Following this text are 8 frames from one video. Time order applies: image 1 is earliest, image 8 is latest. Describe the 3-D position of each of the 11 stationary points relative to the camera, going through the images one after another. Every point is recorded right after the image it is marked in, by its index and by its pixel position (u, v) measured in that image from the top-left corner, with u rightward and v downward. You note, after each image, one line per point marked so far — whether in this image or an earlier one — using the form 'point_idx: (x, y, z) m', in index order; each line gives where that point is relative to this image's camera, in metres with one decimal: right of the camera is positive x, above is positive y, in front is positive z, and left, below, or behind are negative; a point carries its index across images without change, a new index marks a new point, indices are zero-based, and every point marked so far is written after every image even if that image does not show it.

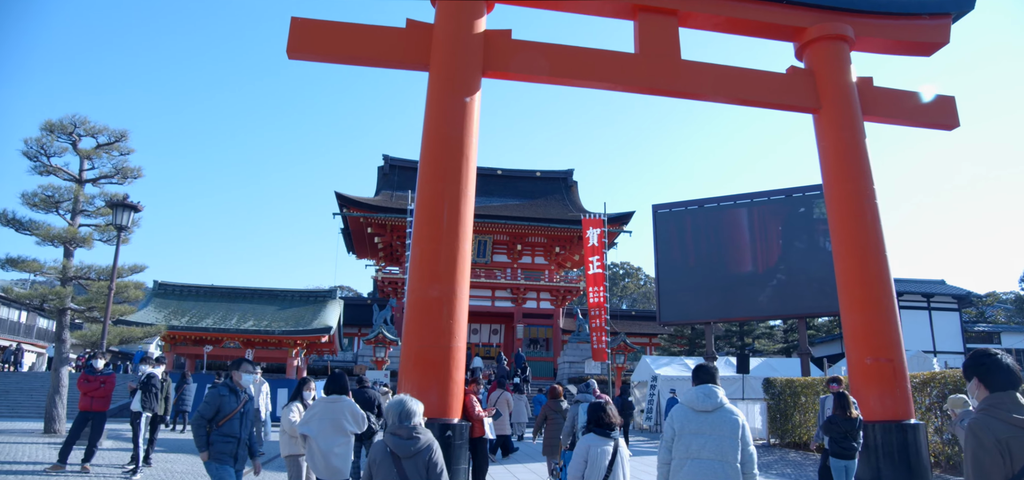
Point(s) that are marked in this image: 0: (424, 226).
0: (-1.2, +0.2, +8.0) m
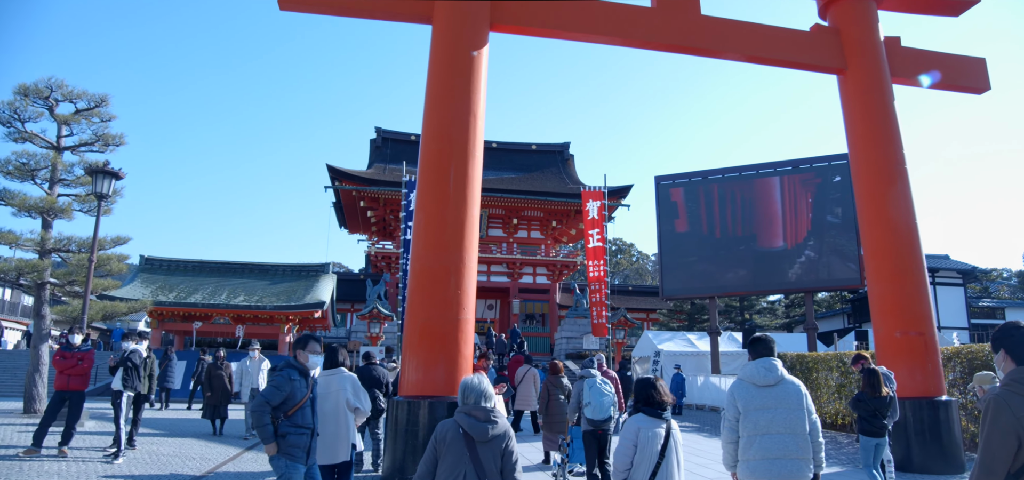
0: (-1.0, +0.6, +7.4) m
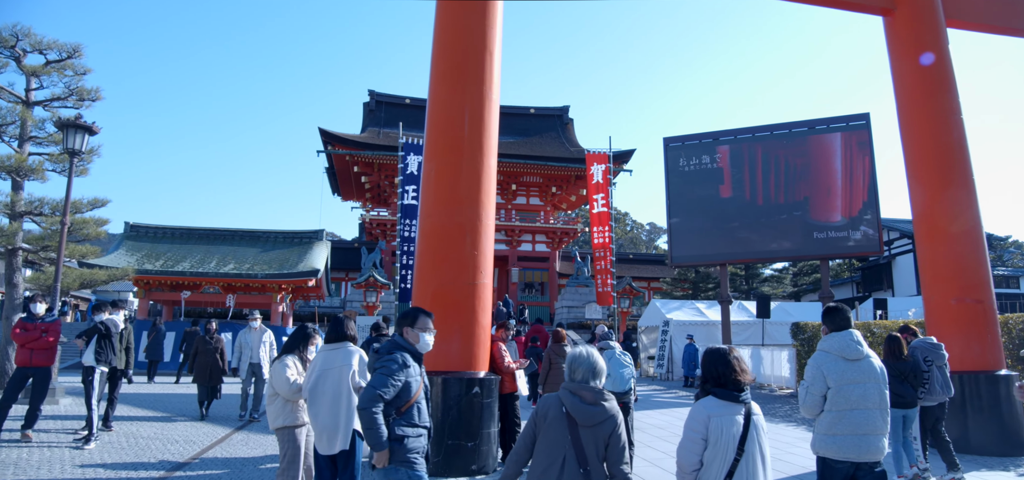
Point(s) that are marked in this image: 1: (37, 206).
0: (-0.8, +1.1, +6.5) m
1: (-8.6, +0.6, +11.0) m
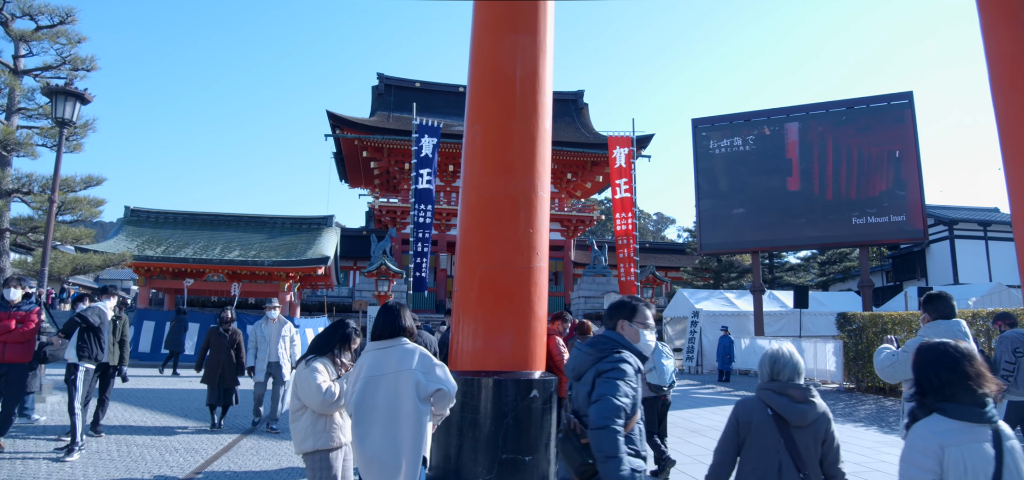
0: (-0.2, +1.3, +5.4) m
1: (-8.1, +1.0, +10.0) m
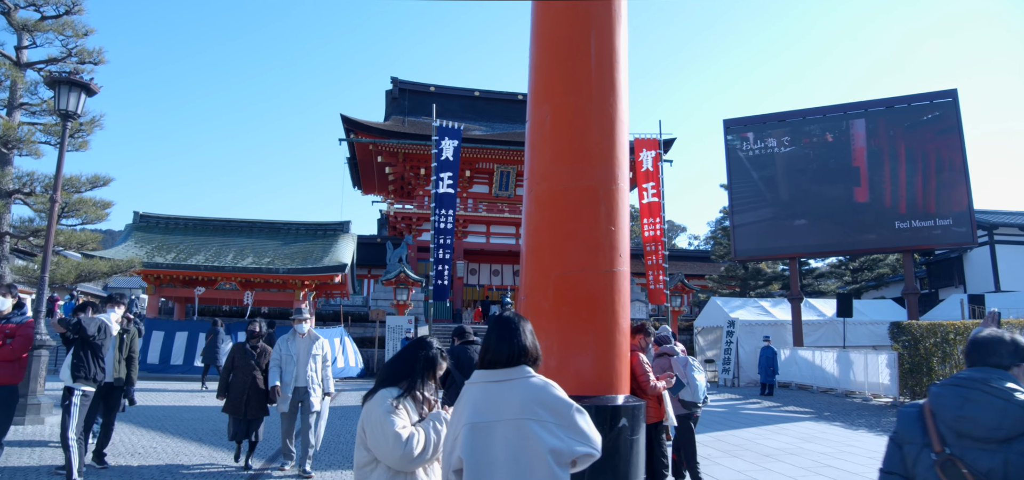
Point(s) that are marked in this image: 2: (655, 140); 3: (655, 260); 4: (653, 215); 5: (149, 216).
0: (+0.3, +1.3, +4.6) m
1: (-7.5, +0.9, +9.3) m
2: (+4.6, +3.2, +19.4) m
3: (+4.5, -0.6, +19.2) m
4: (+4.5, +0.8, +19.3) m
5: (-11.0, +0.7, +18.5) m
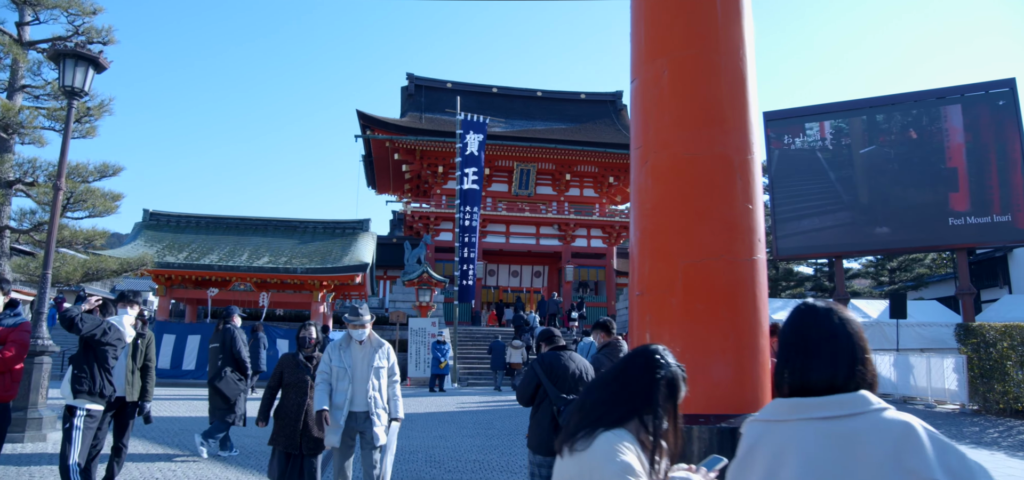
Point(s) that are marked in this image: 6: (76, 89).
0: (+1.0, +1.4, +3.7) m
1: (-6.8, +1.0, +8.5) m
2: (+5.3, +3.2, +18.5) m
3: (+5.3, -0.6, +18.3) m
4: (+5.2, +0.8, +18.3) m
5: (-10.3, +0.8, +17.7) m
6: (-5.0, +1.7, +7.1) m
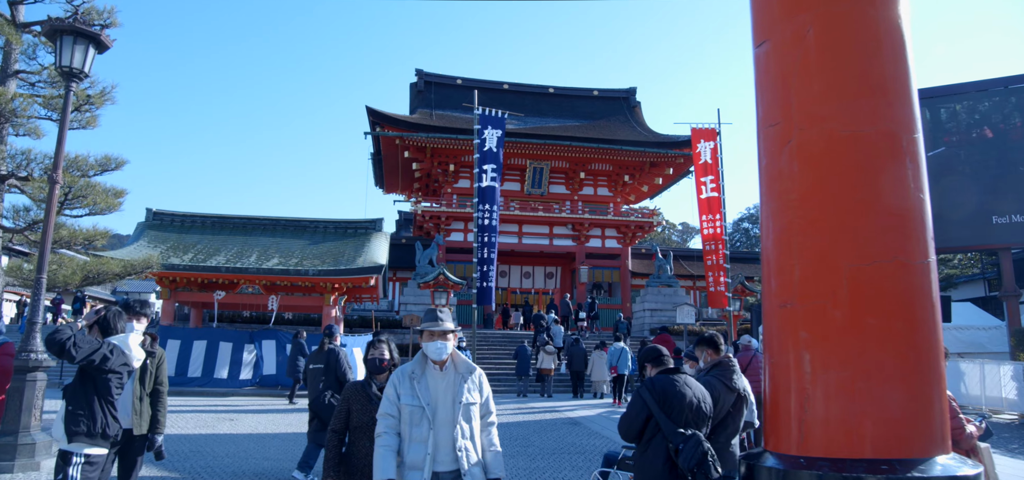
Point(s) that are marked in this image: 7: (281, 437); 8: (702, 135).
0: (+1.5, +1.4, +3.0) m
1: (-6.2, +1.0, +7.8) m
2: (+5.9, +3.2, +17.7) m
3: (+5.8, -0.6, +17.5) m
4: (+5.8, +0.9, +17.6) m
5: (-9.7, +0.7, +17.0) m
6: (-4.5, +1.7, +6.3) m
7: (-3.1, -2.6, +8.1) m
8: (+5.6, +3.1, +17.9) m
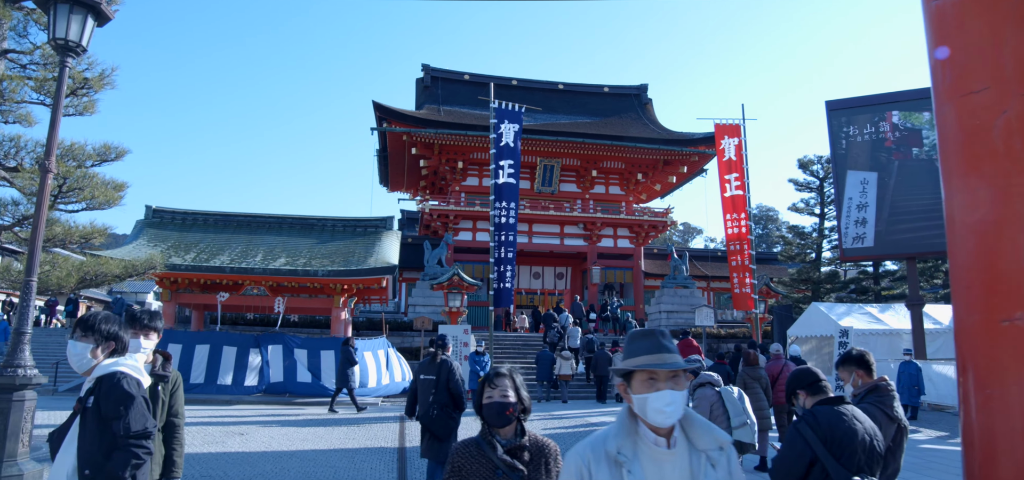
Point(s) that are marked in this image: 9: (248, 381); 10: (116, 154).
0: (+2.0, +1.4, +2.3) m
1: (-5.8, +1.0, +7.0) m
2: (+6.3, +3.2, +17.0) m
3: (+6.3, -0.6, +16.8) m
4: (+6.2, +0.9, +16.9) m
5: (-9.3, +0.8, +16.2) m
6: (-4.0, +1.8, +5.6) m
7: (-2.6, -2.6, +7.4) m
8: (+6.0, +3.1, +17.2) m
9: (-5.7, -3.1, +13.2) m
10: (-4.8, +1.0, +7.4) m
